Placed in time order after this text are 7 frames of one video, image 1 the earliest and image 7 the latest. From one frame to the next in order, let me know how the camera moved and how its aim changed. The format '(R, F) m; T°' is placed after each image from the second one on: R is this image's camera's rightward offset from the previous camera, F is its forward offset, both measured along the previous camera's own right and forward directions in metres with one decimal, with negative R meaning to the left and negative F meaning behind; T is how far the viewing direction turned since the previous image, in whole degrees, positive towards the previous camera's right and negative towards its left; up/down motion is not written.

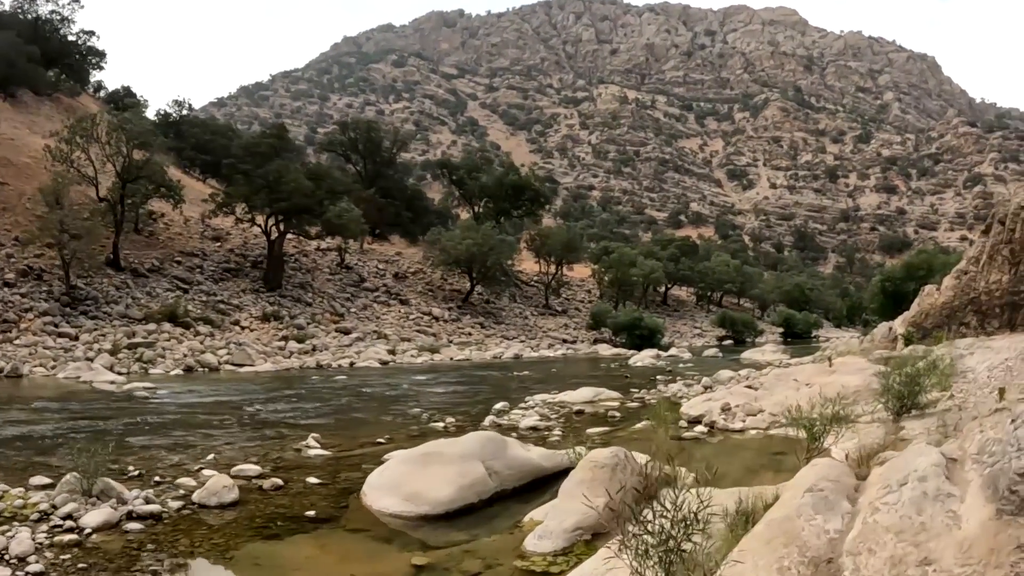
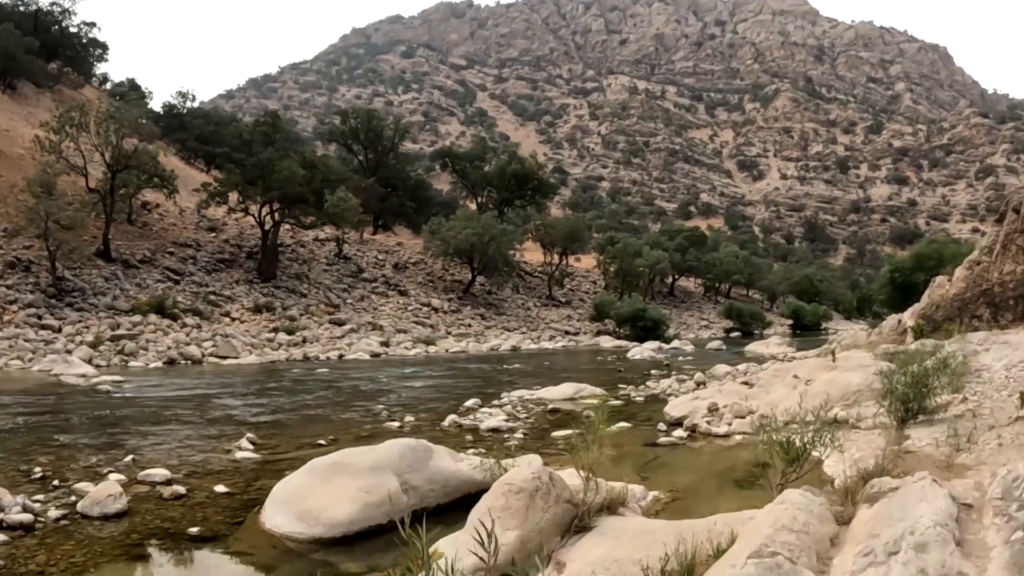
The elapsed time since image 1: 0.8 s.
(+0.5, +0.7) m; -1°
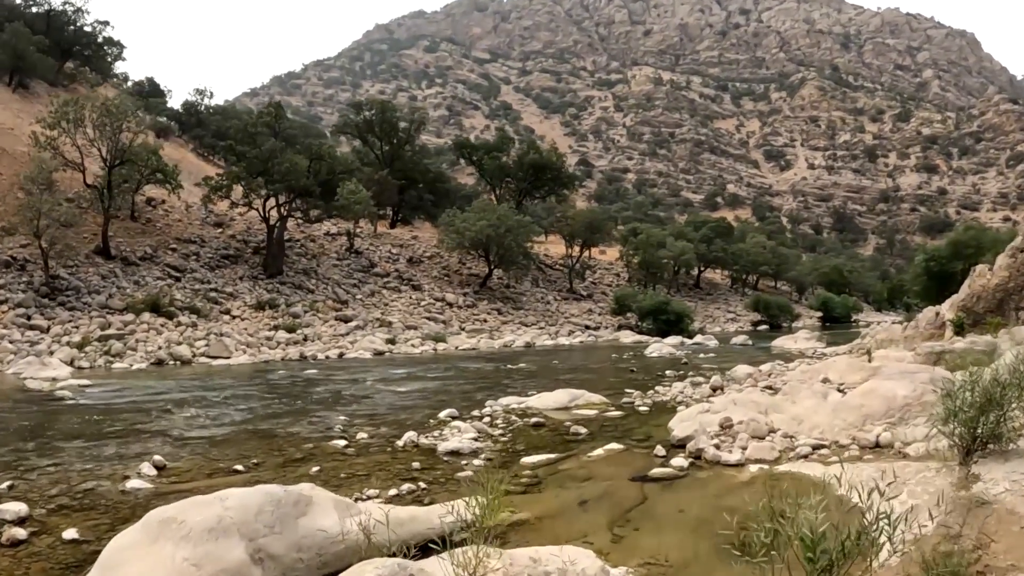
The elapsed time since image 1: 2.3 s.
(+0.6, +1.3) m; -2°
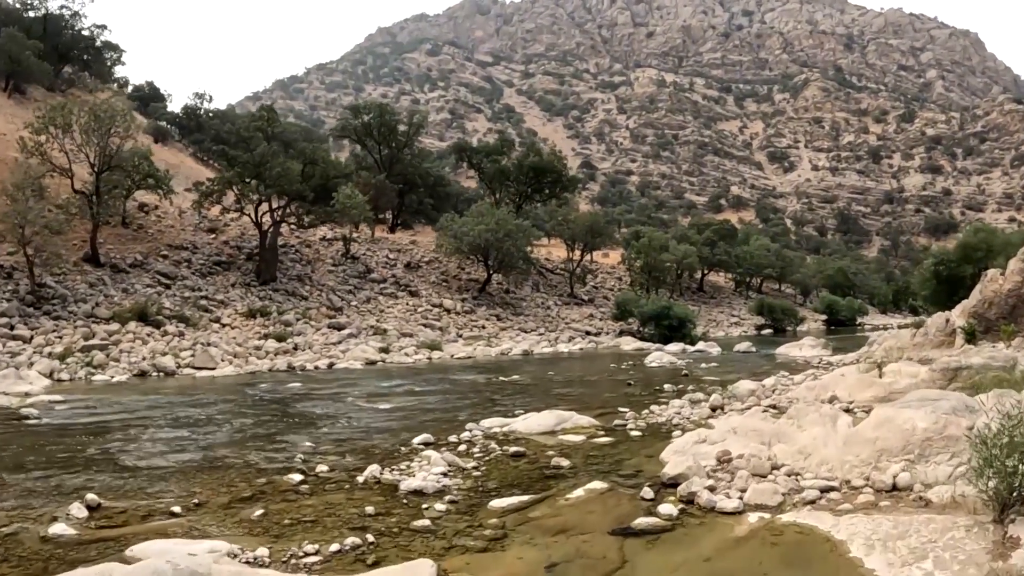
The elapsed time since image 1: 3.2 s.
(+0.3, +0.6) m; 0°
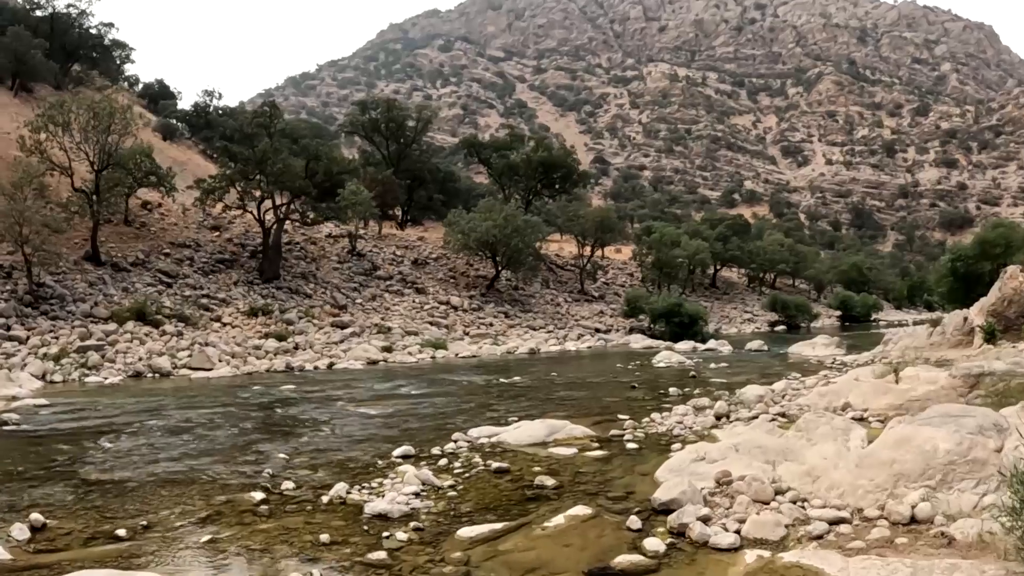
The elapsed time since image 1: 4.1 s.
(+0.3, +0.5) m; -1°
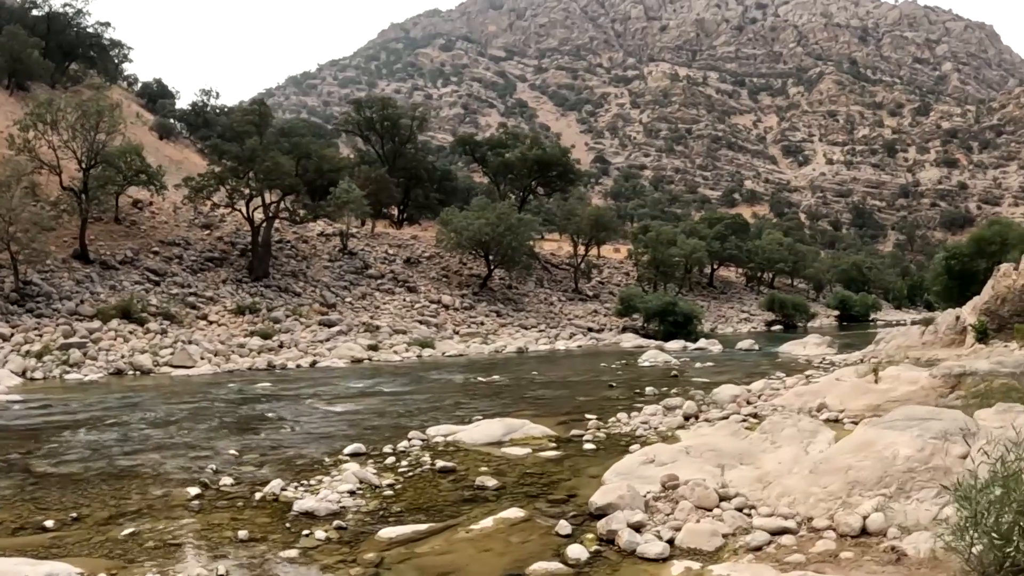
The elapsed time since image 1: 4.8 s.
(+0.5, +0.1) m; 0°
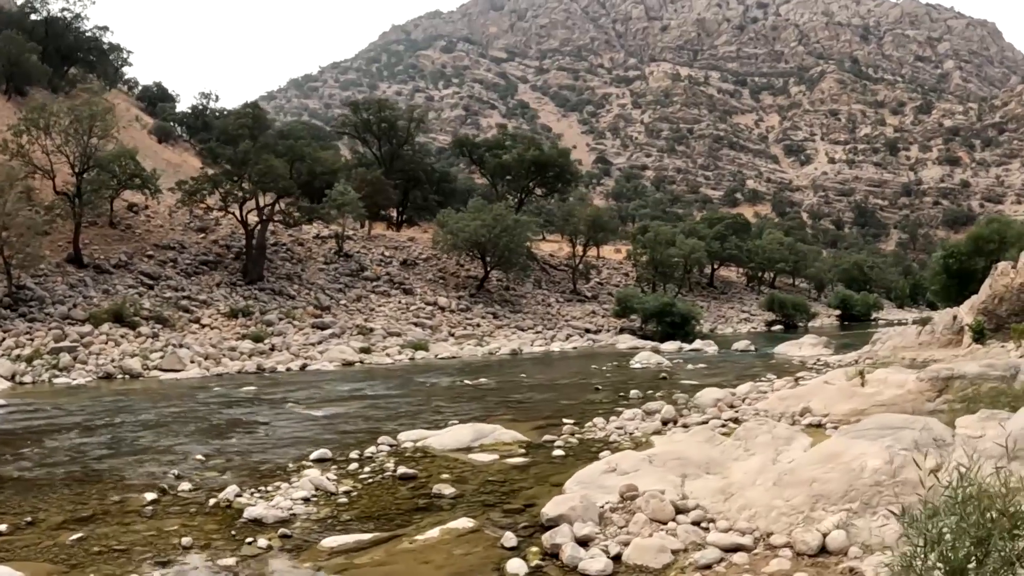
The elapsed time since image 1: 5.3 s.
(+0.4, +0.1) m; 0°
